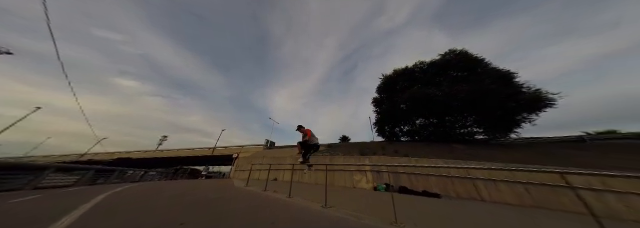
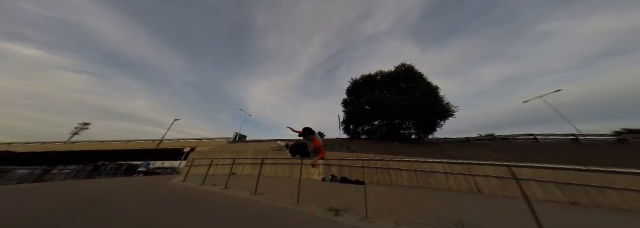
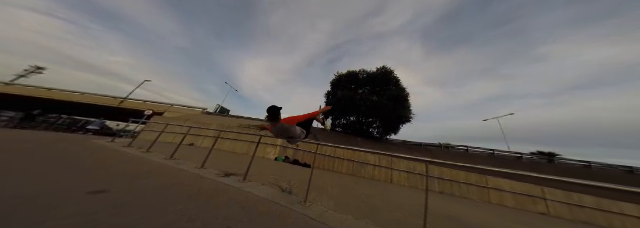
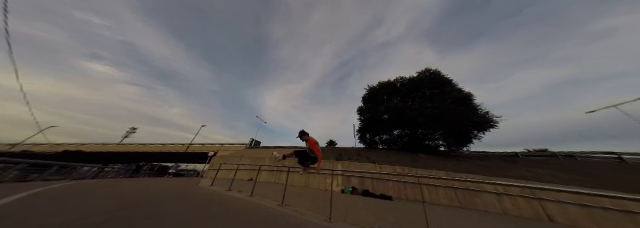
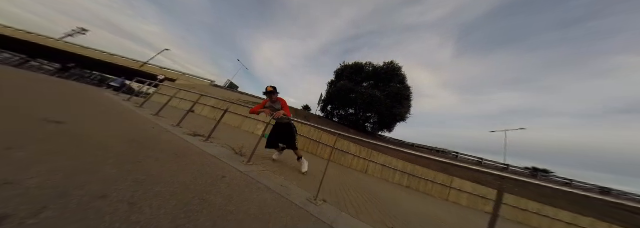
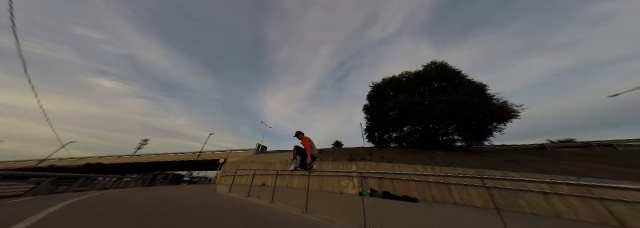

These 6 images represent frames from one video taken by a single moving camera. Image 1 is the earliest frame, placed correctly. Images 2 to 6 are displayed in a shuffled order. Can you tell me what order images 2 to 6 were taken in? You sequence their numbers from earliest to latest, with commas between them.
6, 4, 2, 3, 5
